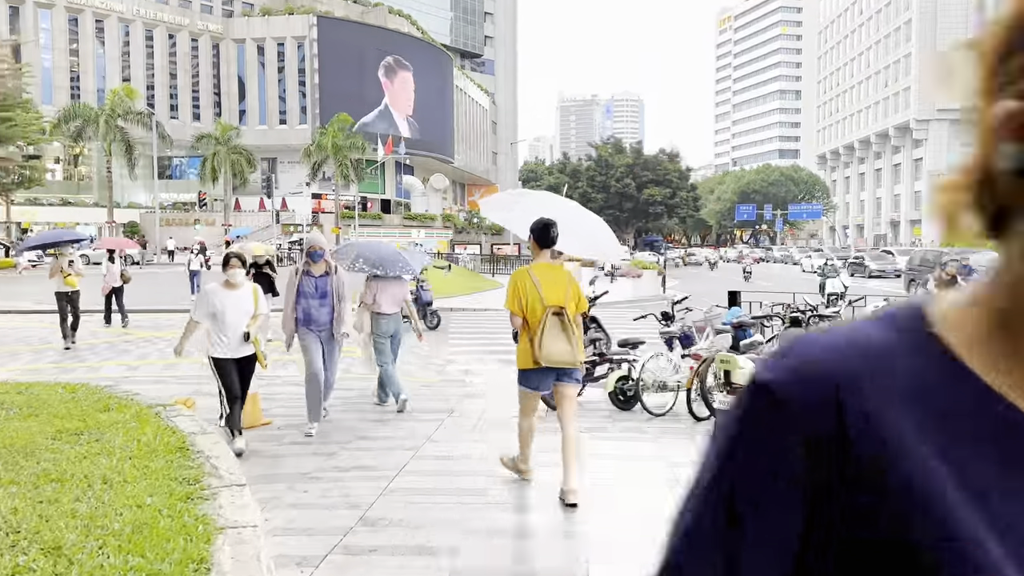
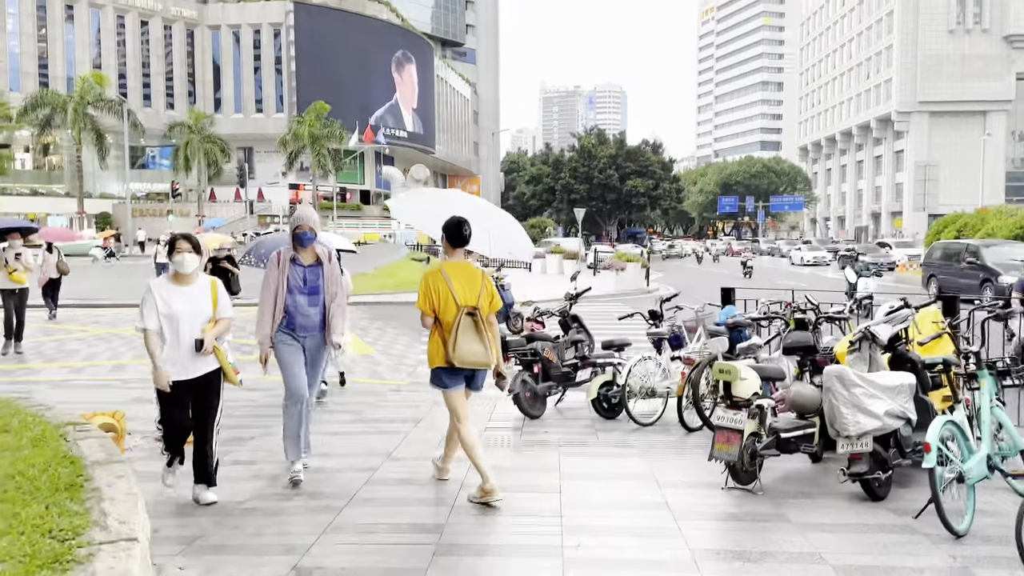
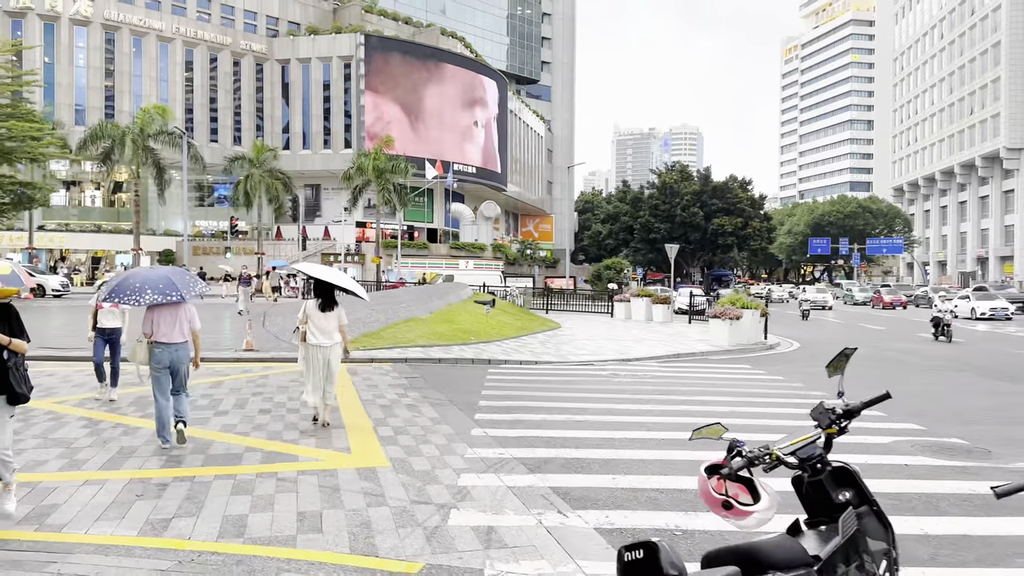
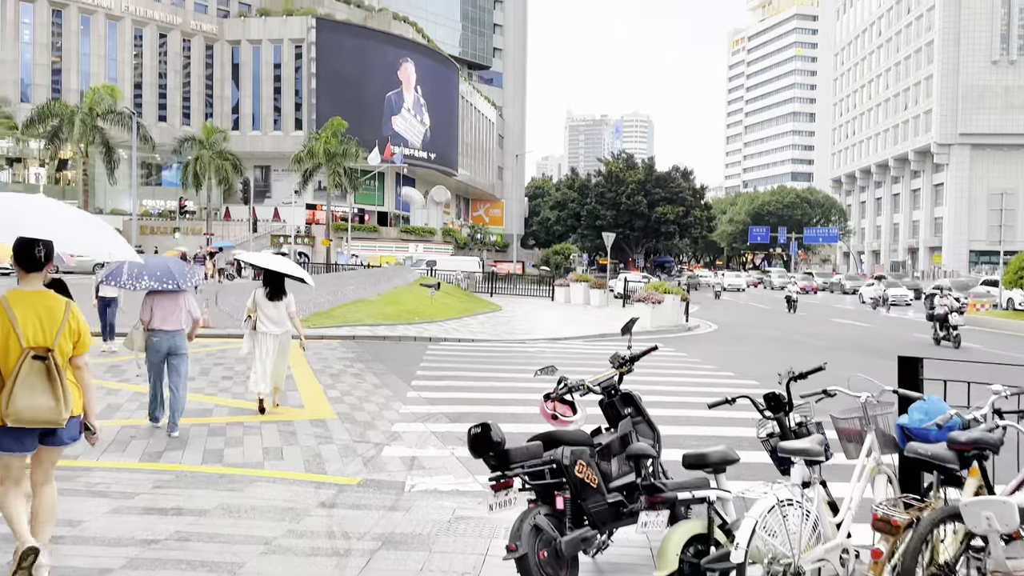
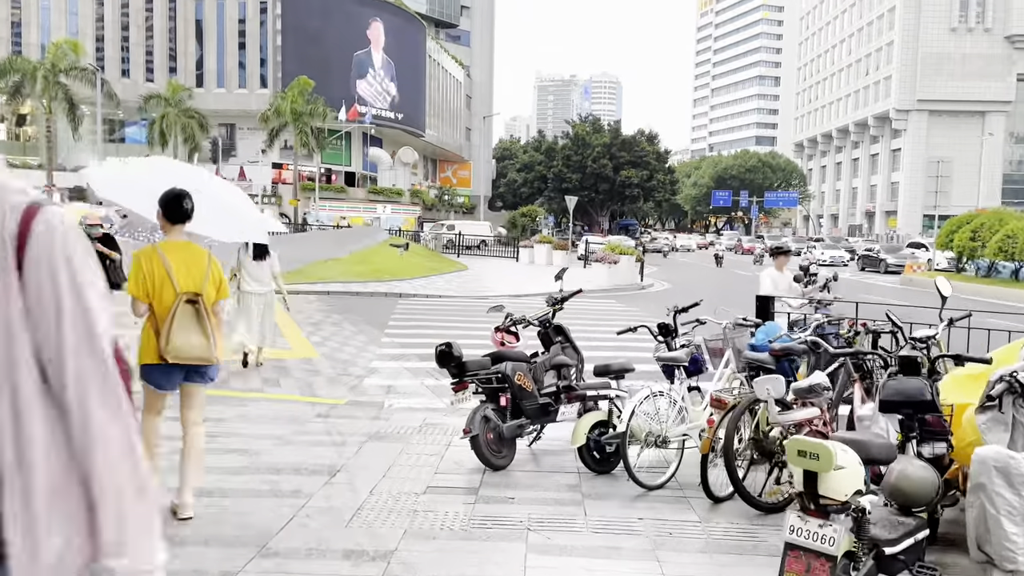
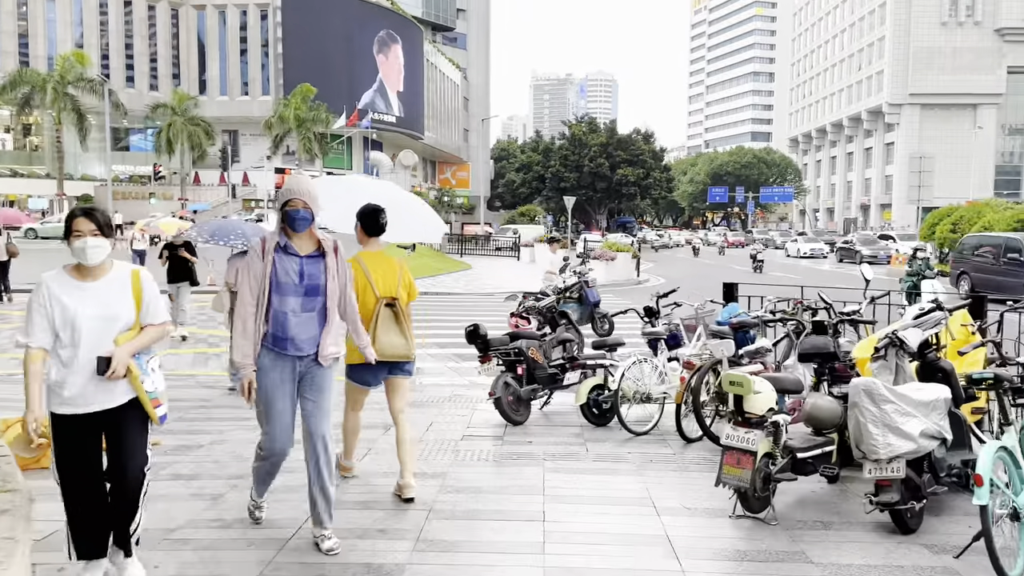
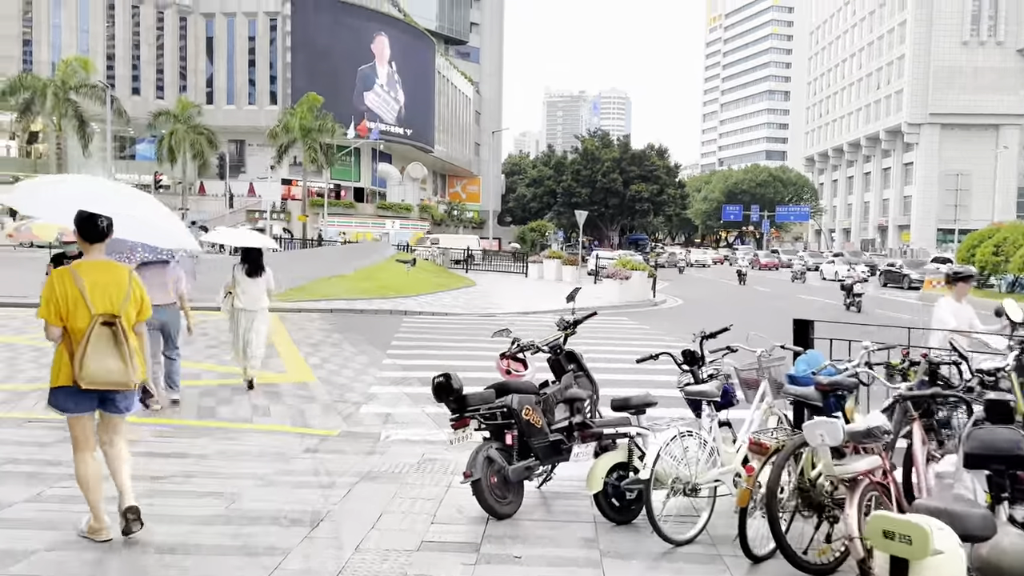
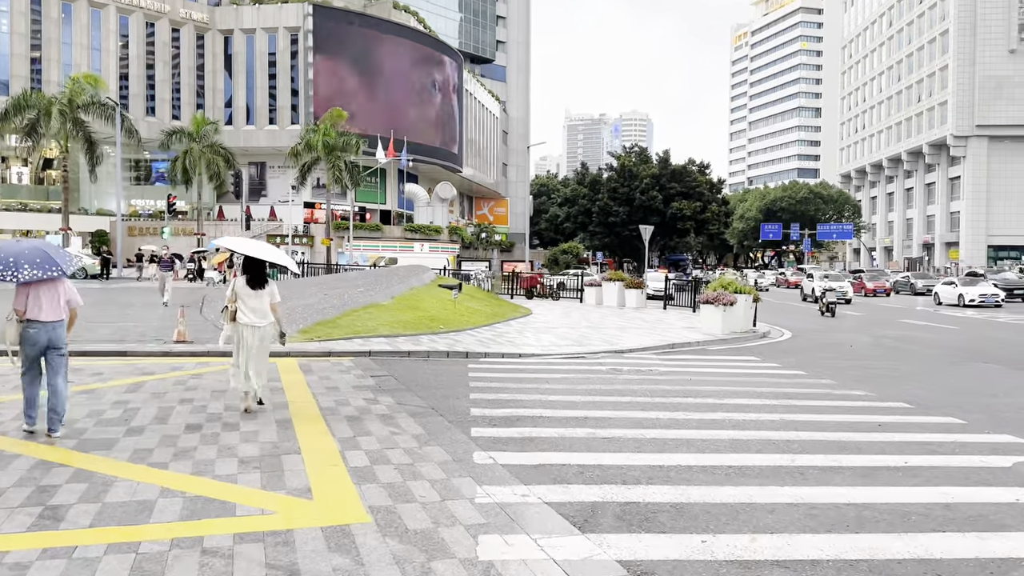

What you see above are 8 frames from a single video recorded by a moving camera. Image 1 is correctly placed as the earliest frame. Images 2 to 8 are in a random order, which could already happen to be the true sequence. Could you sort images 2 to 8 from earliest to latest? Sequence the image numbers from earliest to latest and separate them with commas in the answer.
2, 6, 5, 7, 4, 3, 8
